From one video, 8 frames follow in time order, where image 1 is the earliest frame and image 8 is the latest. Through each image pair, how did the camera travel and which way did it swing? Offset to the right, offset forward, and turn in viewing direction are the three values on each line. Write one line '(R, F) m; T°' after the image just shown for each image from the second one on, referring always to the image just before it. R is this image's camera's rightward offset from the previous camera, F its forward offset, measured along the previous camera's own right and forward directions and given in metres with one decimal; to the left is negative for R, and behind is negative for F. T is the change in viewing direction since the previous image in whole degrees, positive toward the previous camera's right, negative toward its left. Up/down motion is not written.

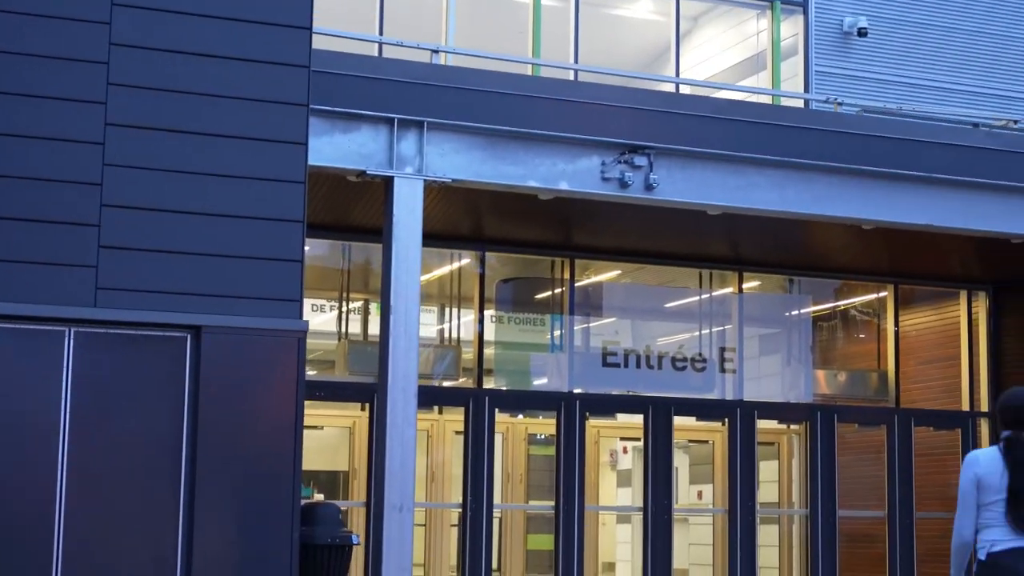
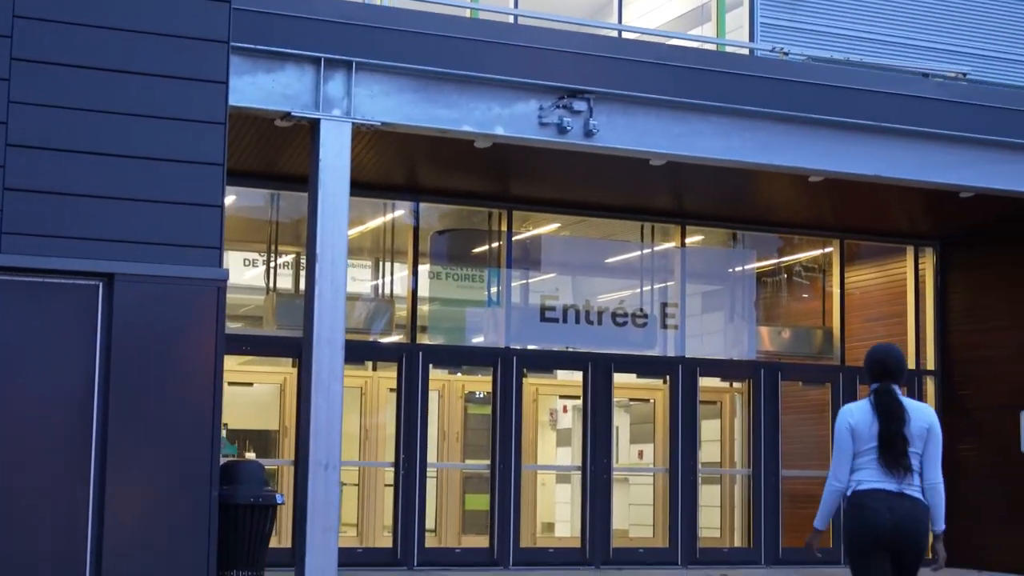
(+0.1, +0.4) m; +2°
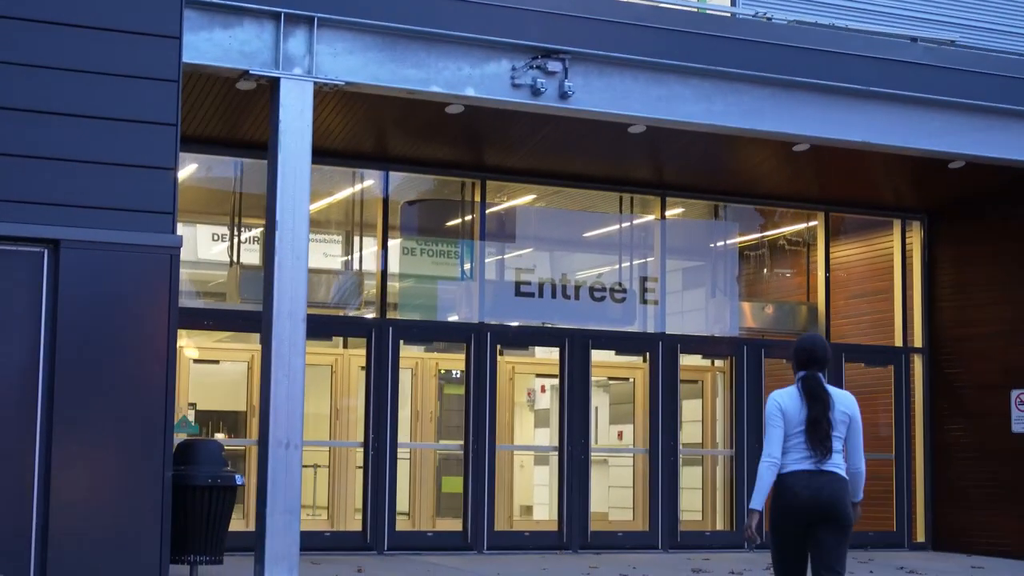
(+0.1, +0.5) m; +1°
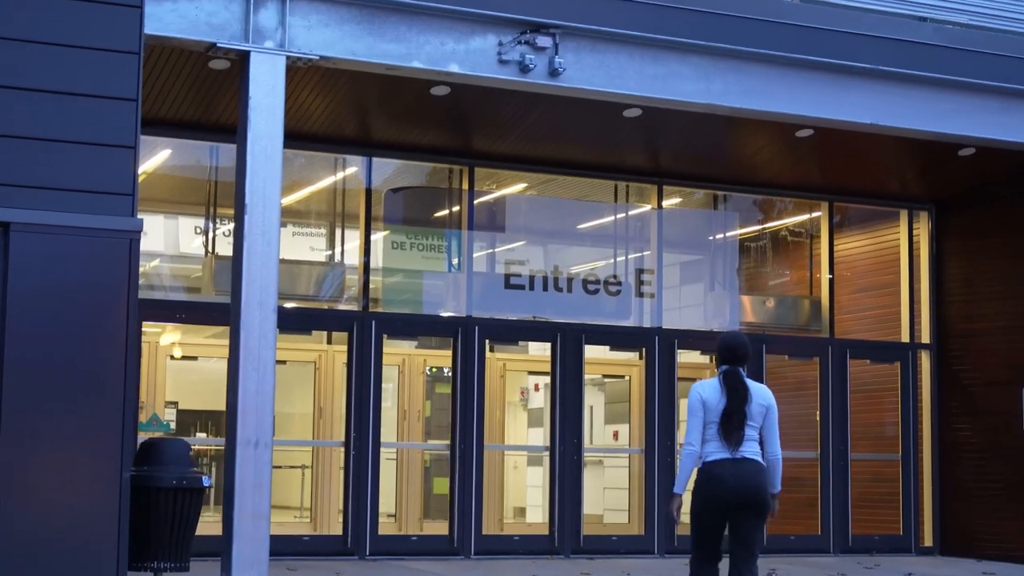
(+0.1, +0.6) m; 0°
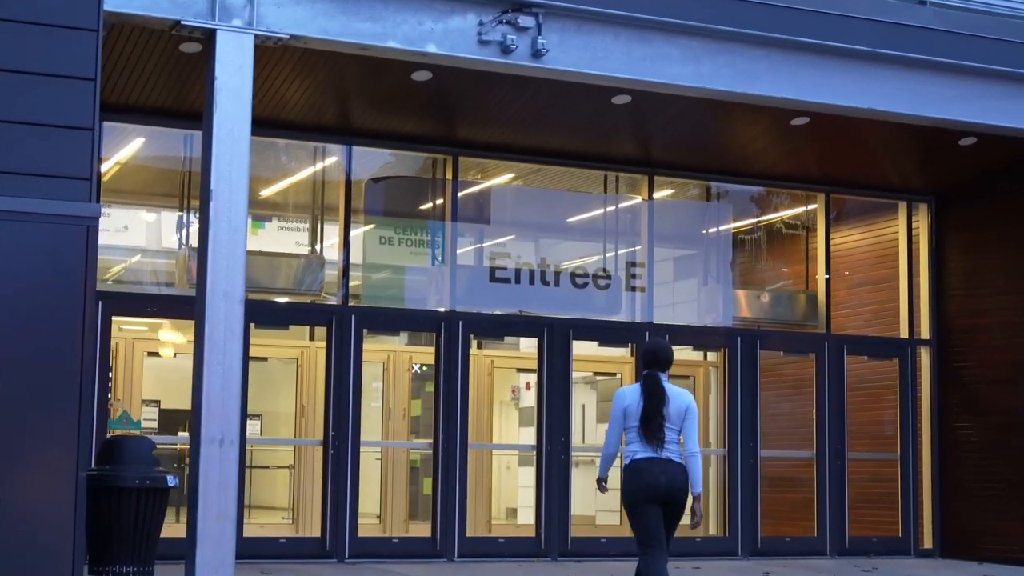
(+0.1, +0.4) m; 0°
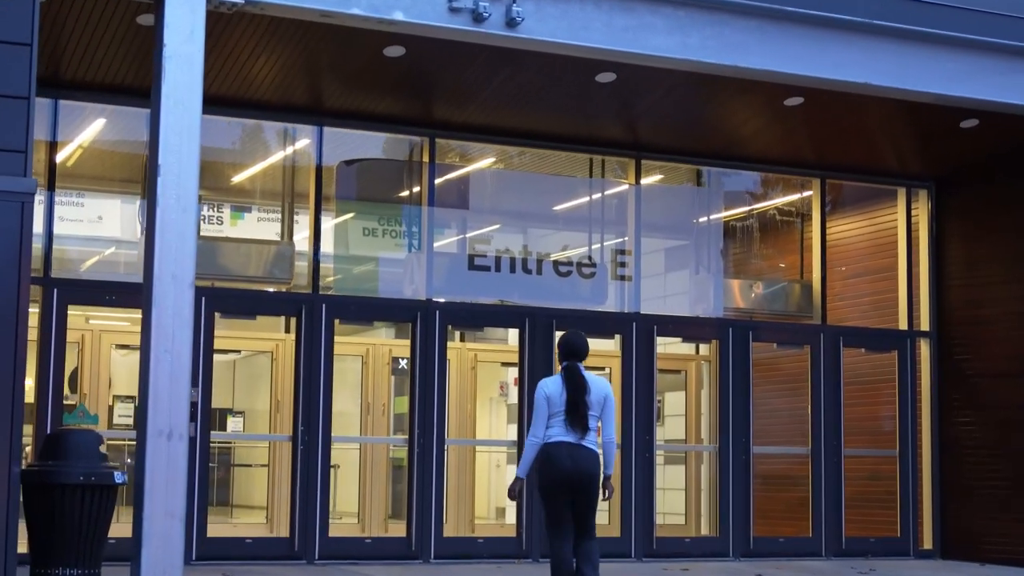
(+0.1, +0.5) m; 0°
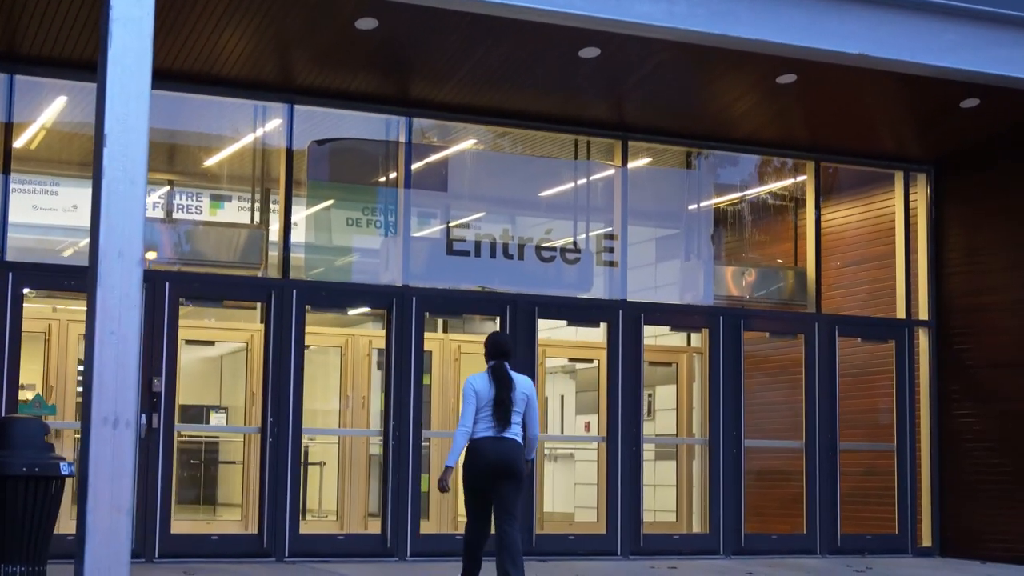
(+0.1, +0.5) m; 0°
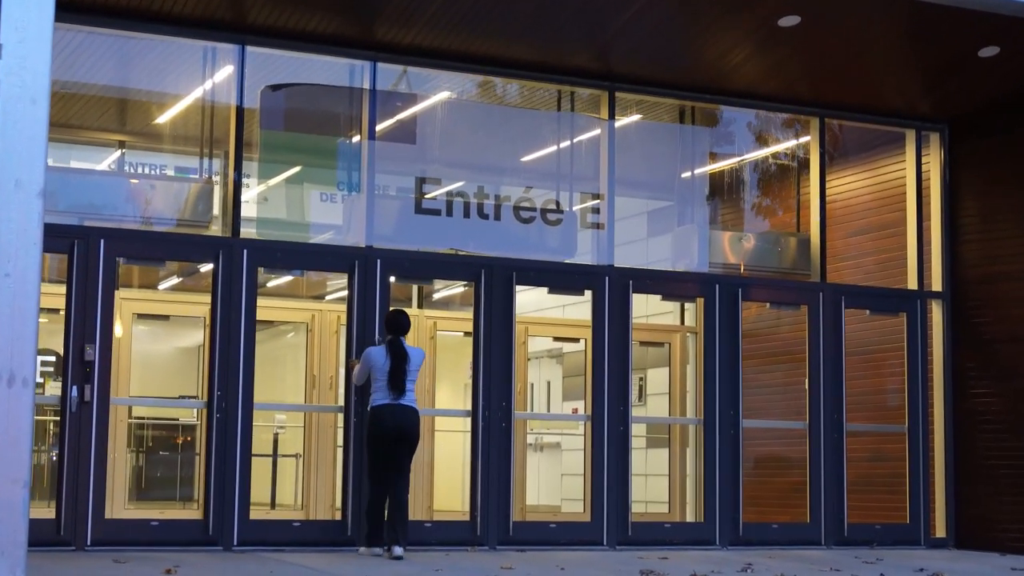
(+0.1, +1.0) m; 0°
